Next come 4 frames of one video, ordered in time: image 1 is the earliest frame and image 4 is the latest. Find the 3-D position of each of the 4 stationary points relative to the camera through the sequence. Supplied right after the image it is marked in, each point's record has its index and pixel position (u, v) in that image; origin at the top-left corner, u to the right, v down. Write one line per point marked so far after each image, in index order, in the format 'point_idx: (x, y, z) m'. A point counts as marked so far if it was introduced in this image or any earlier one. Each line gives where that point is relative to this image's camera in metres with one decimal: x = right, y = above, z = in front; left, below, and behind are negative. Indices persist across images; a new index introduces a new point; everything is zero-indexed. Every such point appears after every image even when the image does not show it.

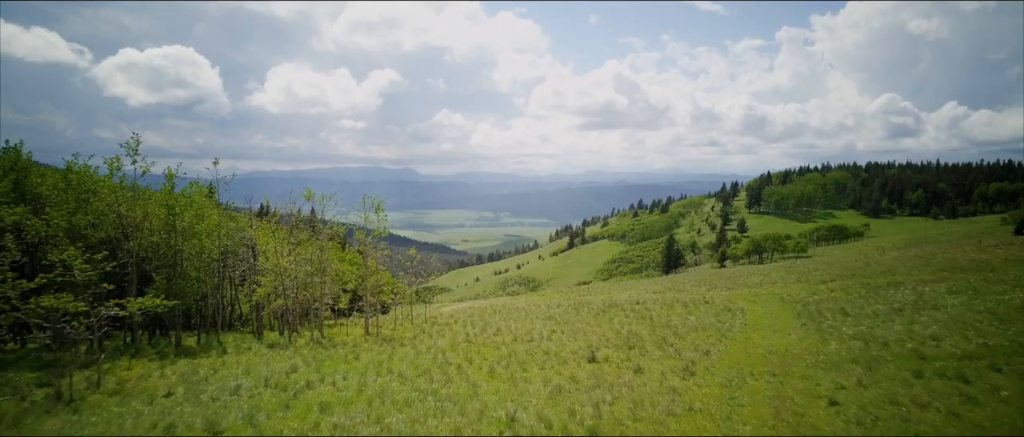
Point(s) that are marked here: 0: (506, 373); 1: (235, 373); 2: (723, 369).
0: (-0.2, -6.3, +18.4) m
1: (-11.7, -6.5, +19.0) m
2: (+8.3, -6.0, +17.9) m
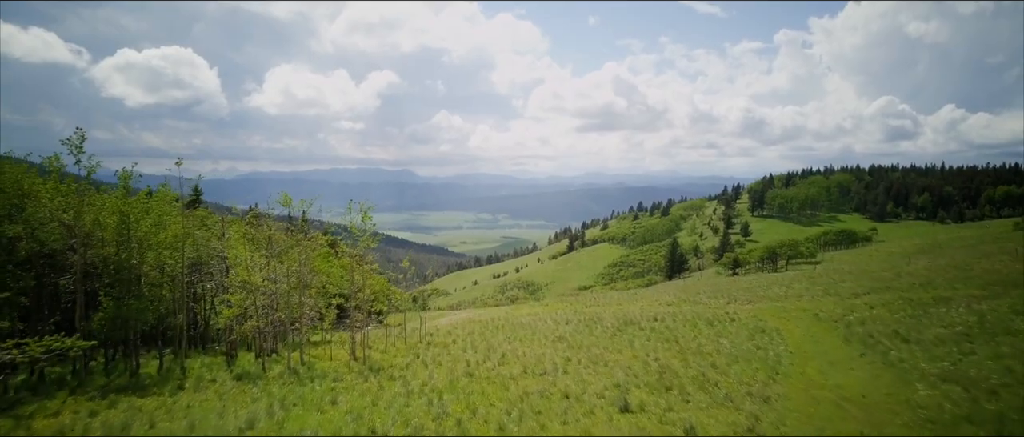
0: (+0.3, -6.8, +14.5) m
1: (-11.2, -7.0, +15.0) m
2: (+8.8, -6.5, +13.9) m
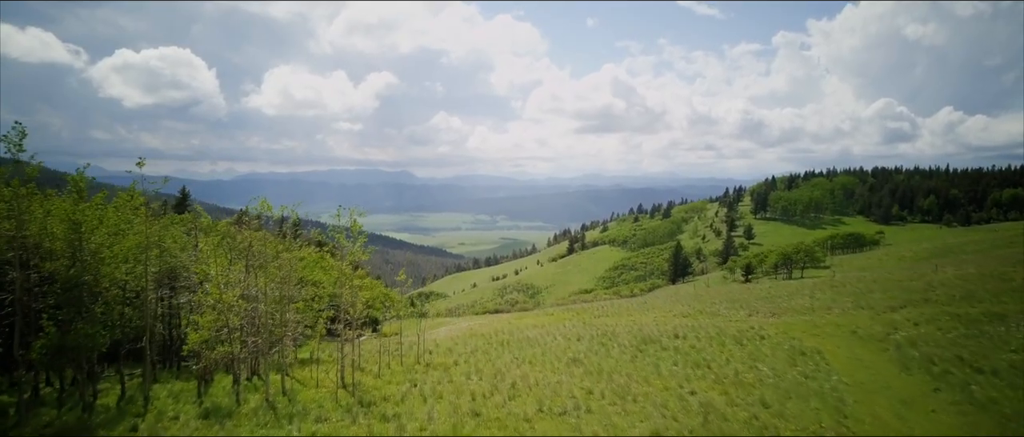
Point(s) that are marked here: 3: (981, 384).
0: (+0.9, -7.3, +11.1) m
1: (-10.6, -7.5, +11.6) m
2: (+9.4, -7.0, +10.6) m
3: (+20.5, -7.2, +19.8) m
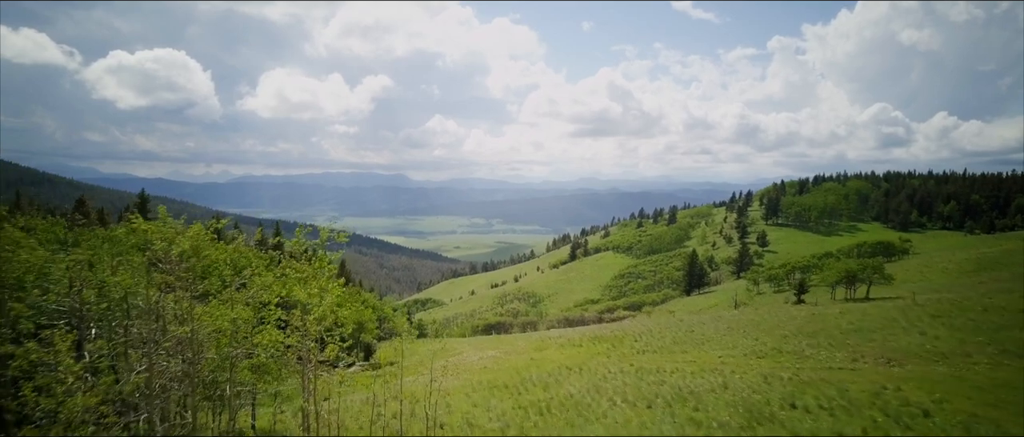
0: (+3.7, -8.2, +0.7) m
1: (-7.8, -8.3, +1.0) m
2: (+12.3, -7.9, +0.2) m
3: (+23.2, -8.2, +9.6) m
